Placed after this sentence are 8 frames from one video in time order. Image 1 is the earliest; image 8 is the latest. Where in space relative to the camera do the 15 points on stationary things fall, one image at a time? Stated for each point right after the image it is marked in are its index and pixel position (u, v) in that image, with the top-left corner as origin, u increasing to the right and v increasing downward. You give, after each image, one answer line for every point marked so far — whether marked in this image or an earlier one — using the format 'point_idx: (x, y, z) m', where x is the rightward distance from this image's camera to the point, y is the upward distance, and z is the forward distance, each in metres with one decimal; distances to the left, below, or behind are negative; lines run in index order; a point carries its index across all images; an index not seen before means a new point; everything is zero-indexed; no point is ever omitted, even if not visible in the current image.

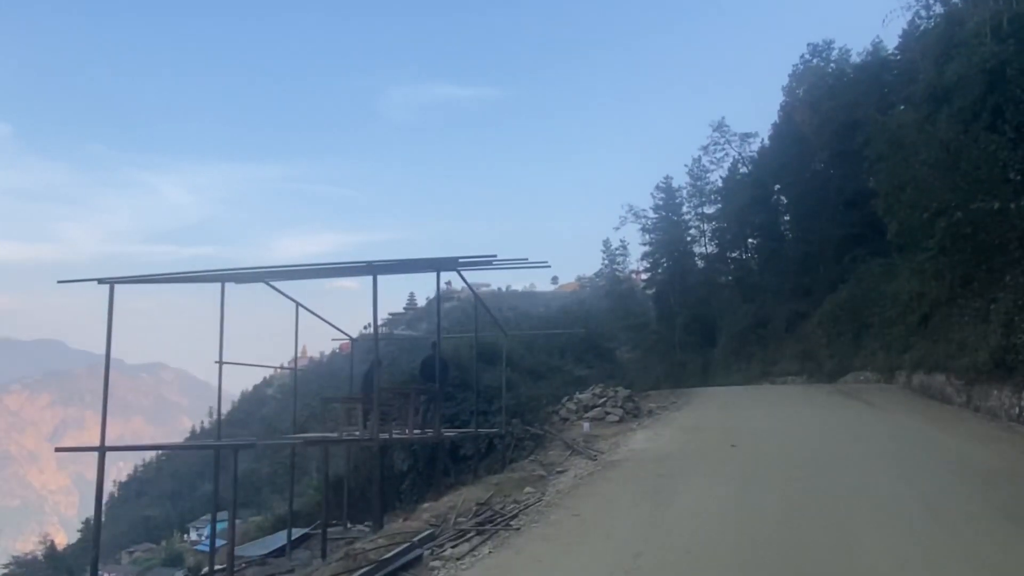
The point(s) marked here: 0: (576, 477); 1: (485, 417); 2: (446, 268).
0: (+0.9, -2.5, +11.0) m
1: (-0.6, -2.9, +18.6) m
2: (-1.1, +0.3, +12.0) m
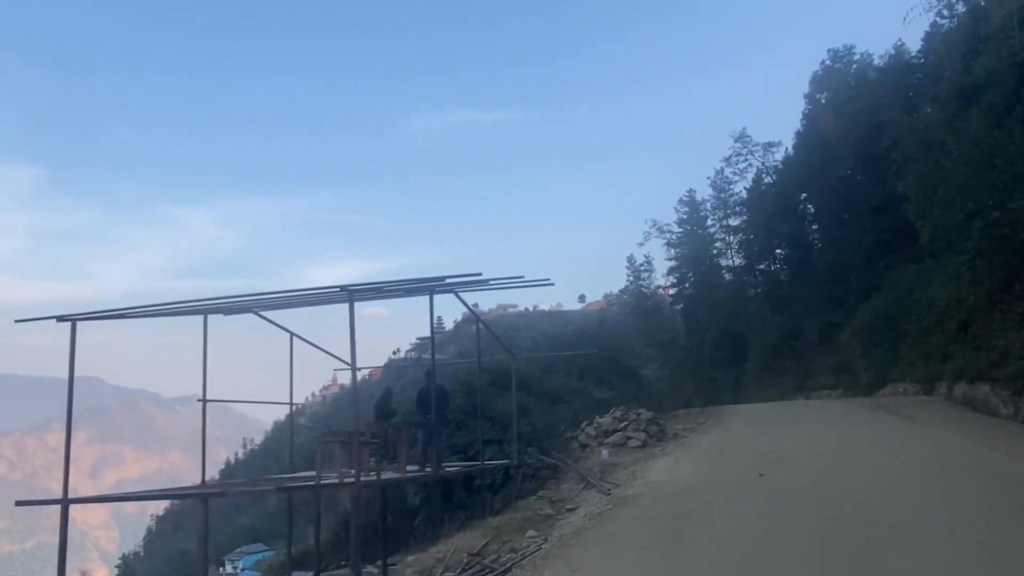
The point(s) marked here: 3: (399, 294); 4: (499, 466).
0: (+0.9, -2.8, +10.2) m
1: (-0.3, -3.4, +17.8) m
2: (-1.2, -0.1, +11.4) m
3: (-1.6, -0.1, +11.4) m
4: (-0.2, -3.4, +15.8) m
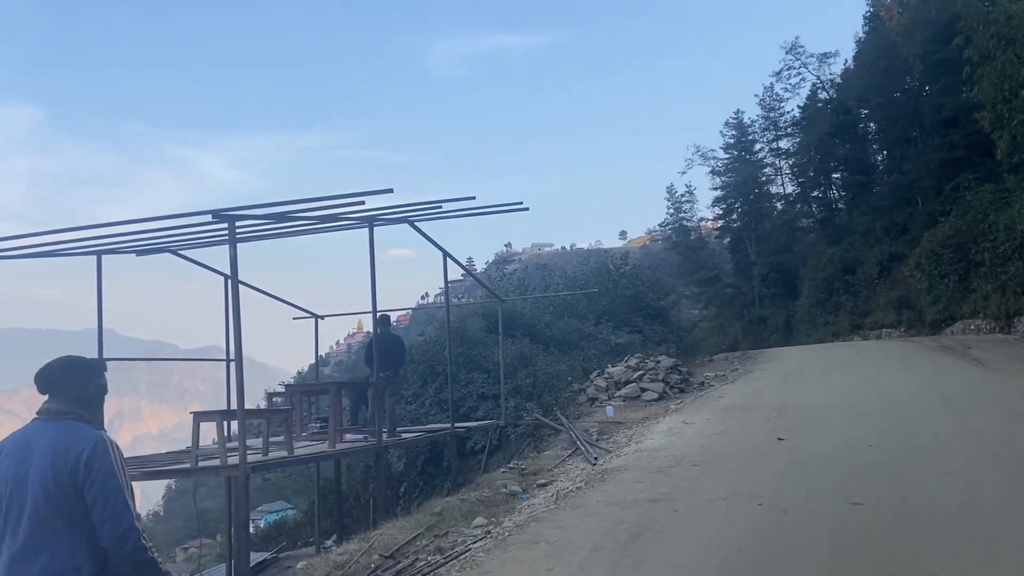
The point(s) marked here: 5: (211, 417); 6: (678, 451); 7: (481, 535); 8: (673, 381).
0: (+0.4, -2.0, +8.0) m
1: (-0.3, -2.1, +15.7) m
2: (-1.7, +0.7, +9.1) m
3: (-2.2, +0.7, +9.2) m
4: (-0.4, -2.2, +13.6) m
5: (-2.5, -1.1, +6.9) m
6: (+1.8, -1.8, +9.2) m
7: (-0.3, -2.1, +7.0) m
8: (+2.9, -1.7, +14.9) m
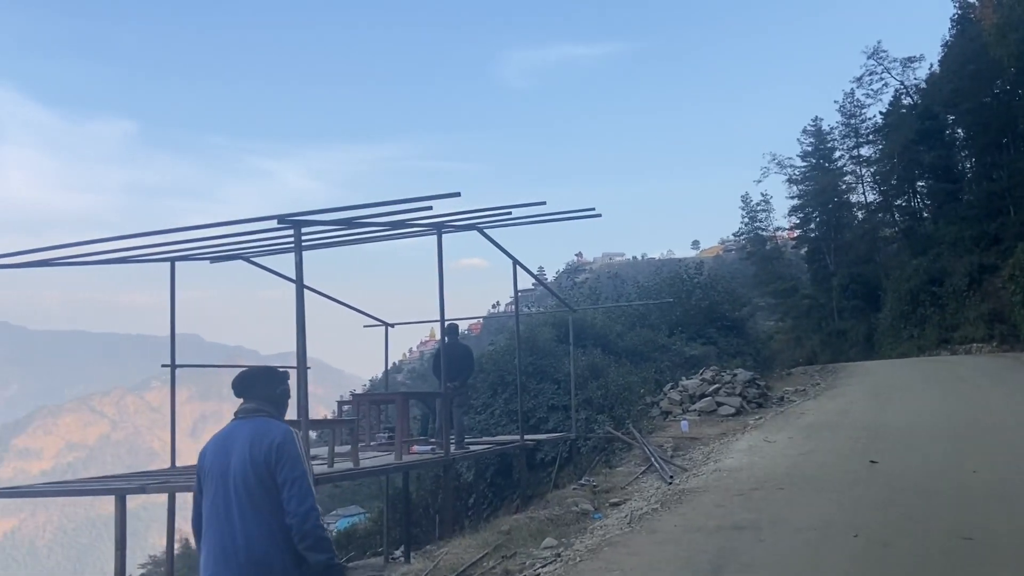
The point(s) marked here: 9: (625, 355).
0: (+1.0, -2.1, +7.6) m
1: (+1.0, -2.3, +15.3) m
2: (-0.9, +0.6, +8.9) m
3: (-1.4, +0.6, +9.0) m
4: (+0.7, -2.4, +13.3) m
5: (-1.9, -1.1, +6.8) m
6: (+2.6, -1.9, +8.7) m
7: (+0.3, -2.1, +6.6) m
8: (+4.1, -1.8, +14.2) m
9: (+2.4, -1.4, +17.9) m
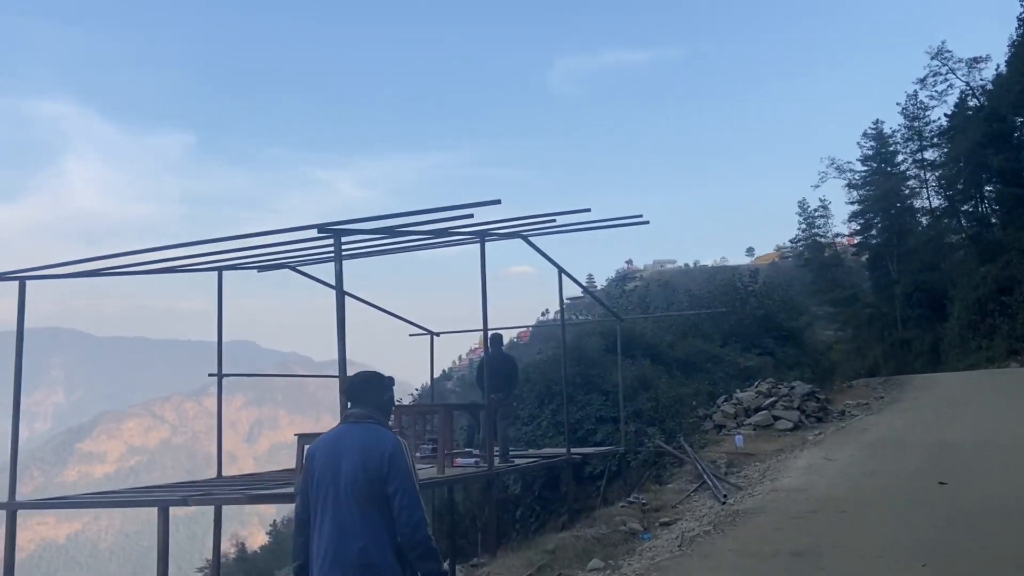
0: (+1.4, -2.2, +7.2) m
1: (+1.9, -2.5, +14.9) m
2: (-0.5, +0.5, +8.7) m
3: (-0.9, +0.5, +8.8) m
4: (+1.5, -2.5, +12.9) m
5: (-1.6, -1.2, +6.6) m
6: (+3.0, -2.0, +8.2) m
7: (+0.6, -2.2, +6.3) m
8: (+4.9, -2.0, +13.7) m
9: (+3.4, -1.6, +17.4) m
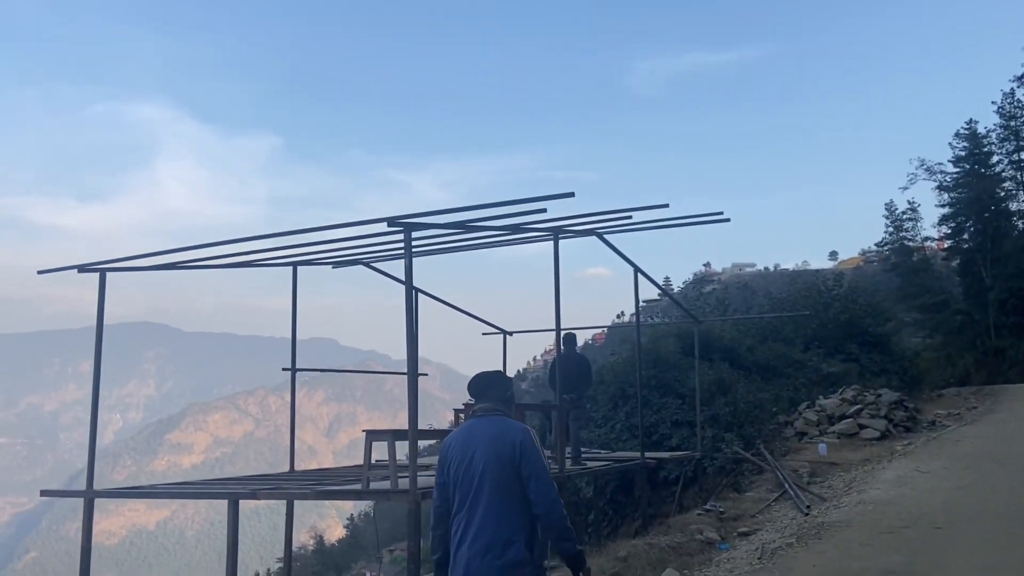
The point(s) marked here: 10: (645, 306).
0: (+2.0, -2.2, +6.9) m
1: (+3.1, -2.5, +14.5) m
2: (+0.3, +0.5, +8.5) m
3: (-0.1, +0.5, +8.6) m
4: (+2.5, -2.5, +12.5) m
5: (-1.0, -1.2, +6.5) m
6: (+3.7, -2.0, +7.7) m
7: (+1.1, -2.2, +6.0) m
8: (+6.0, -2.0, +13.0) m
9: (+4.9, -1.7, +16.8) m
10: (+3.1, -0.4, +19.6) m
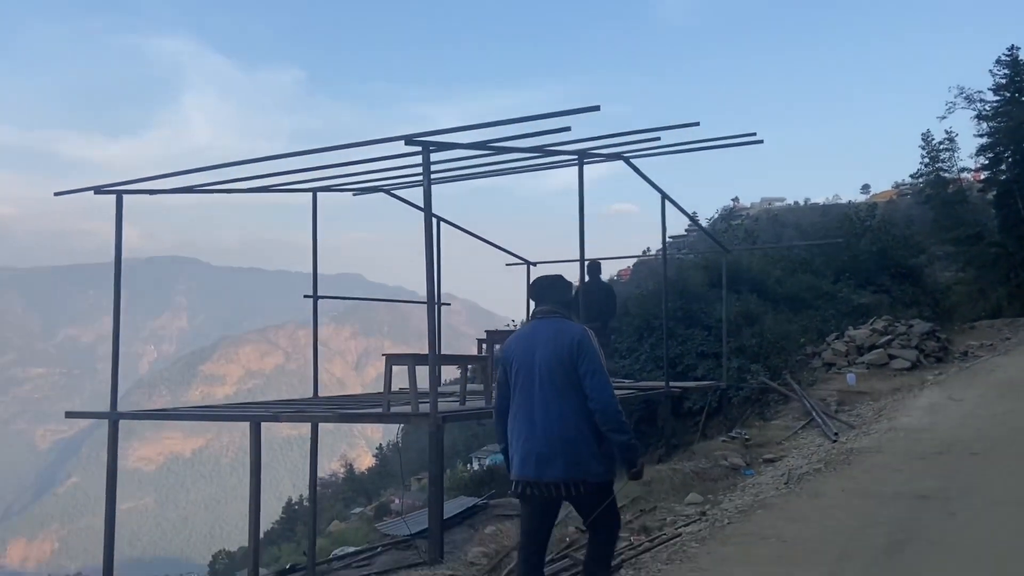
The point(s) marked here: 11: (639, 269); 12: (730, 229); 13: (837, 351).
0: (+2.2, -1.5, +6.7) m
1: (+3.5, -1.3, +14.3) m
2: (+0.5, +1.3, +8.2) m
3: (+0.1, +1.3, +8.4) m
4: (+2.9, -1.5, +12.4) m
5: (-0.9, -0.5, +6.4) m
6: (+3.9, -1.3, +7.5) m
7: (+1.3, -1.6, +5.9) m
8: (+6.3, -0.9, +12.7) m
9: (+5.4, -0.3, +16.6) m
10: (+3.6, +1.2, +19.3) m
11: (+2.9, +0.4, +19.9) m
12: (+5.2, +1.4, +19.9) m
13: (+5.1, -1.0, +13.3) m
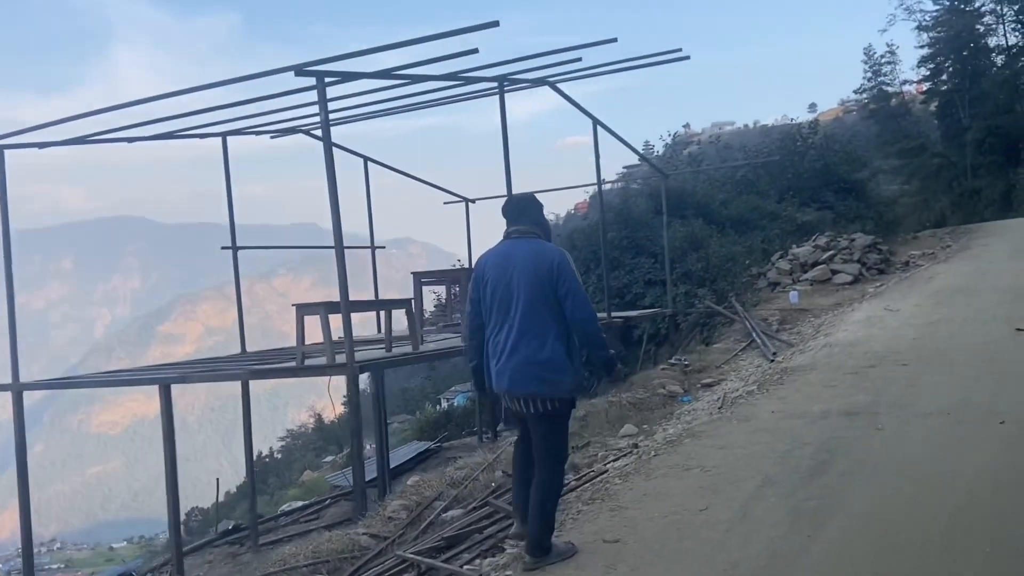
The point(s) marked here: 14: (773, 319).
0: (+1.6, -0.9, +6.6) m
1: (+2.6, 0.0, +14.2) m
2: (-0.3, +1.9, +7.8) m
3: (-0.7, +1.9, +8.0) m
4: (+2.1, -0.4, +12.3) m
5: (-1.4, -0.2, +6.1) m
6: (+3.3, -0.5, +7.5) m
7: (+0.8, -1.1, +5.8) m
8: (+5.4, +0.4, +12.7) m
9: (+4.3, +1.3, +16.5) m
10: (+2.3, +2.7, +19.0) m
11: (+1.6, +2.0, +19.6) m
12: (+3.8, +3.1, +19.6) m
13: (+4.2, +0.3, +13.2) m
14: (+3.3, -0.4, +10.4) m
